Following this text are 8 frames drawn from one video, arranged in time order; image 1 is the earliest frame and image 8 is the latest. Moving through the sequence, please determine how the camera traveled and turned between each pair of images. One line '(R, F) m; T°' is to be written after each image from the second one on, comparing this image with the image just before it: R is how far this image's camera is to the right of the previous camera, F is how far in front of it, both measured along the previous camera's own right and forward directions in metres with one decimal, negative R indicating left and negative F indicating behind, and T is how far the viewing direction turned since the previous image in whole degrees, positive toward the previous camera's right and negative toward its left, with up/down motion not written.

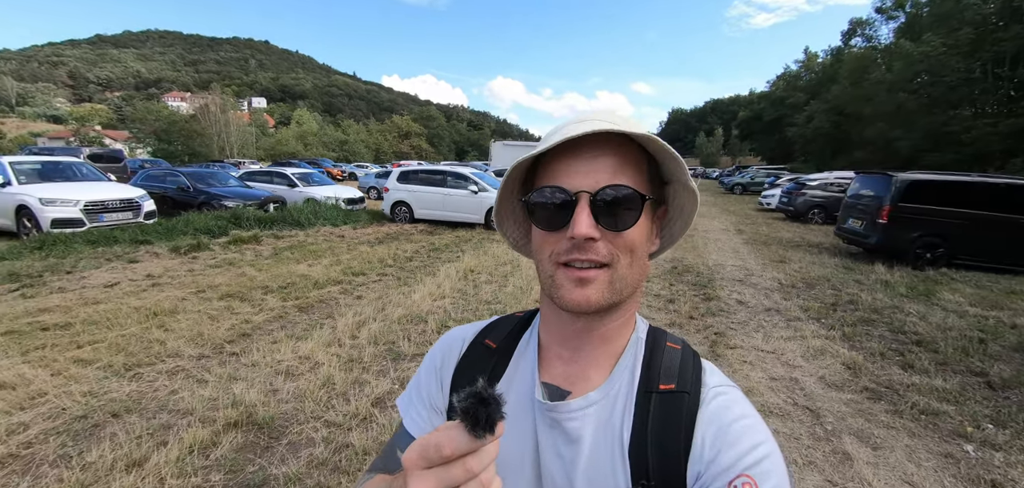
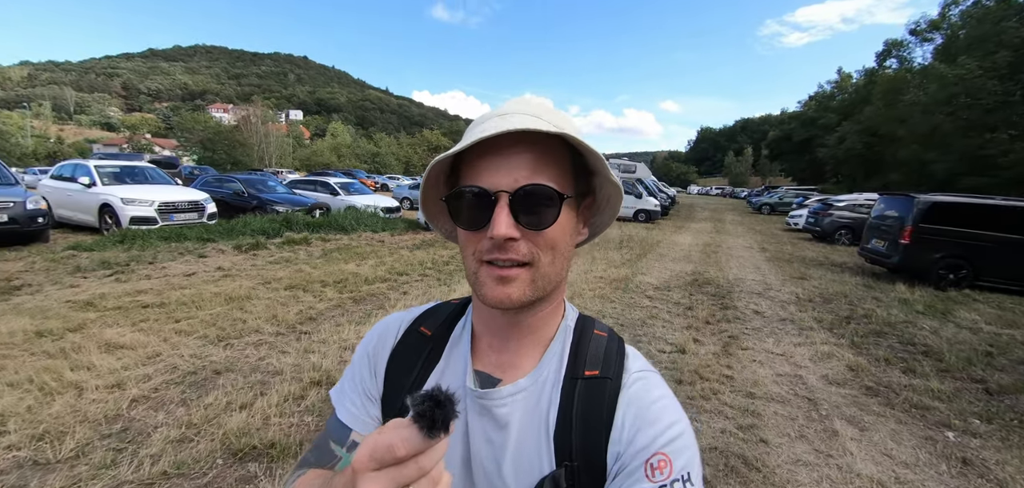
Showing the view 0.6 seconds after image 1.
(-0.1, -0.5) m; -3°
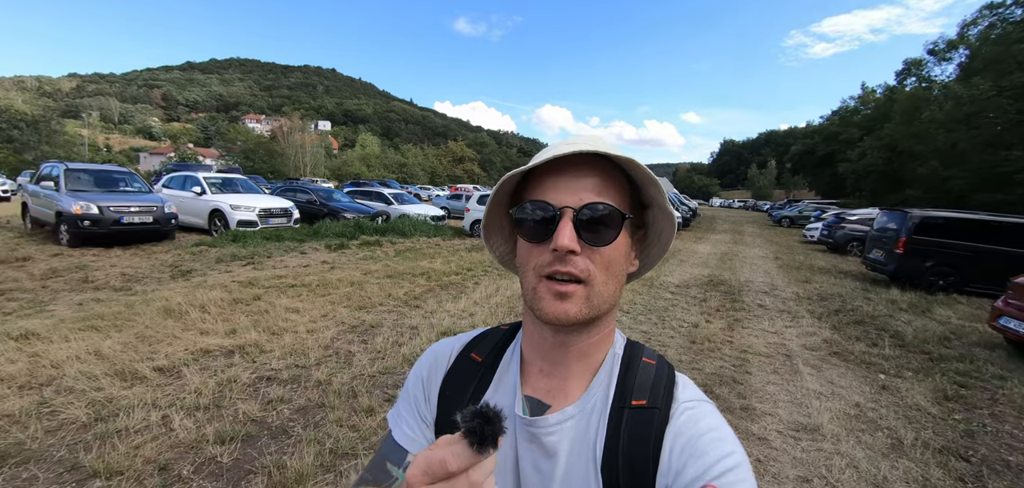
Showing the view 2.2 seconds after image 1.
(-0.5, -1.4) m; -2°
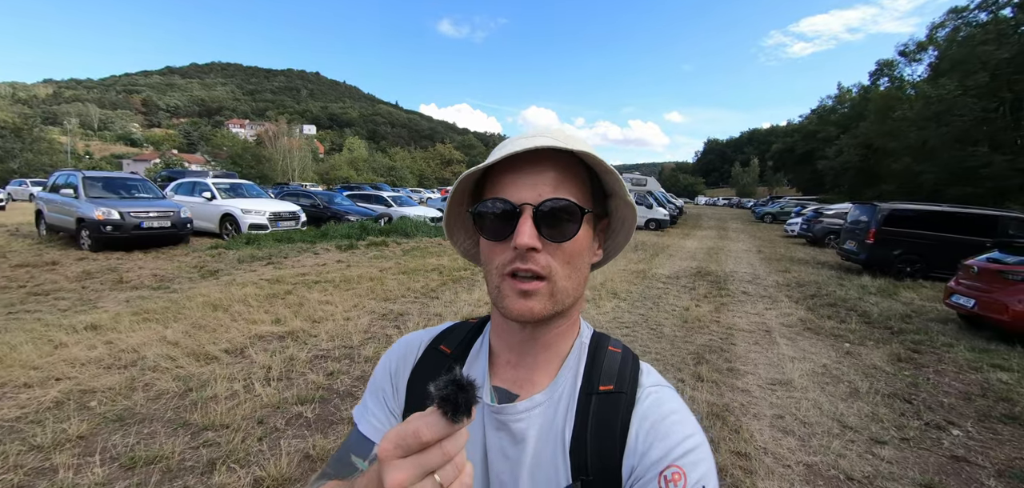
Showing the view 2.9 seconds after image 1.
(-0.3, -0.5) m; +2°
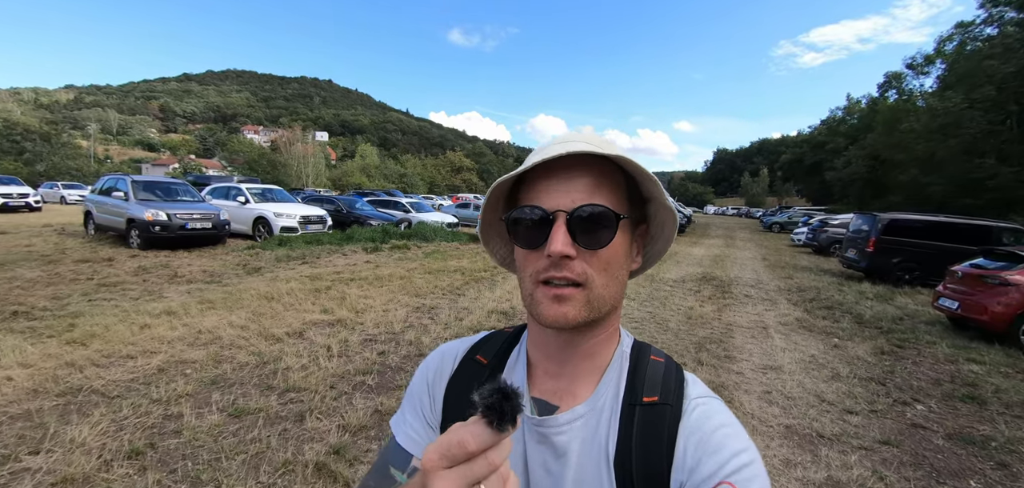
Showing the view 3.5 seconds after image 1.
(-0.2, -0.6) m; -1°
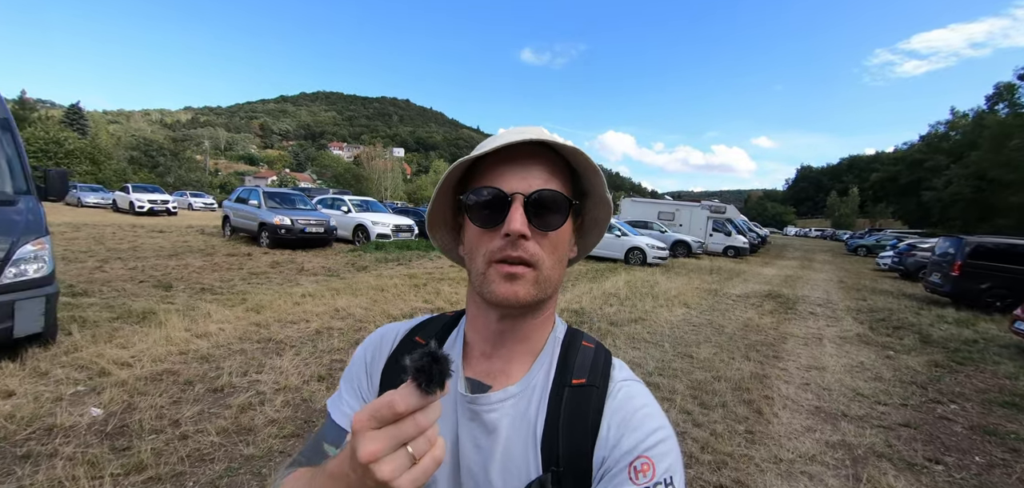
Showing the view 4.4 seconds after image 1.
(-0.1, -0.9) m; -8°
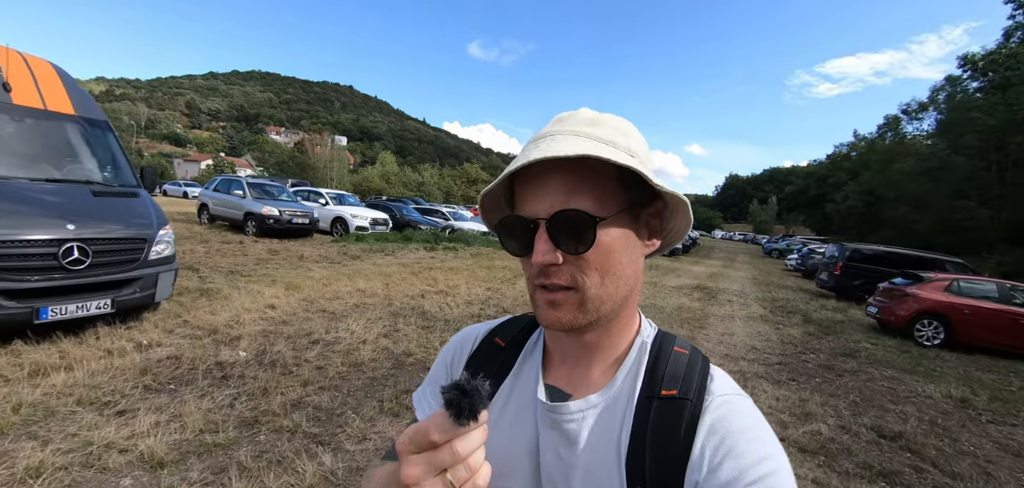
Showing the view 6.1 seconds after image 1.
(-1.0, -1.4) m; +7°
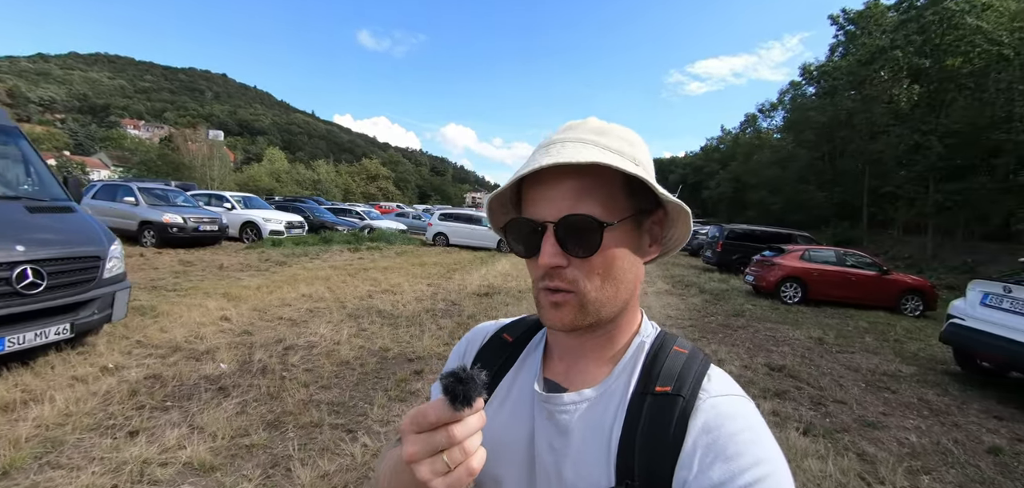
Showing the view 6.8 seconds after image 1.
(-0.7, -0.5) m; +12°
